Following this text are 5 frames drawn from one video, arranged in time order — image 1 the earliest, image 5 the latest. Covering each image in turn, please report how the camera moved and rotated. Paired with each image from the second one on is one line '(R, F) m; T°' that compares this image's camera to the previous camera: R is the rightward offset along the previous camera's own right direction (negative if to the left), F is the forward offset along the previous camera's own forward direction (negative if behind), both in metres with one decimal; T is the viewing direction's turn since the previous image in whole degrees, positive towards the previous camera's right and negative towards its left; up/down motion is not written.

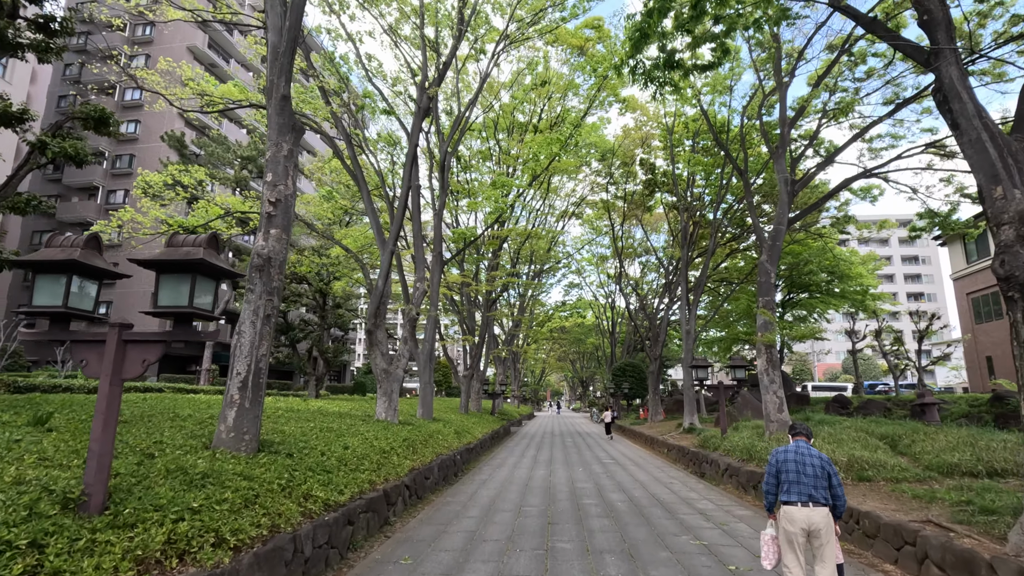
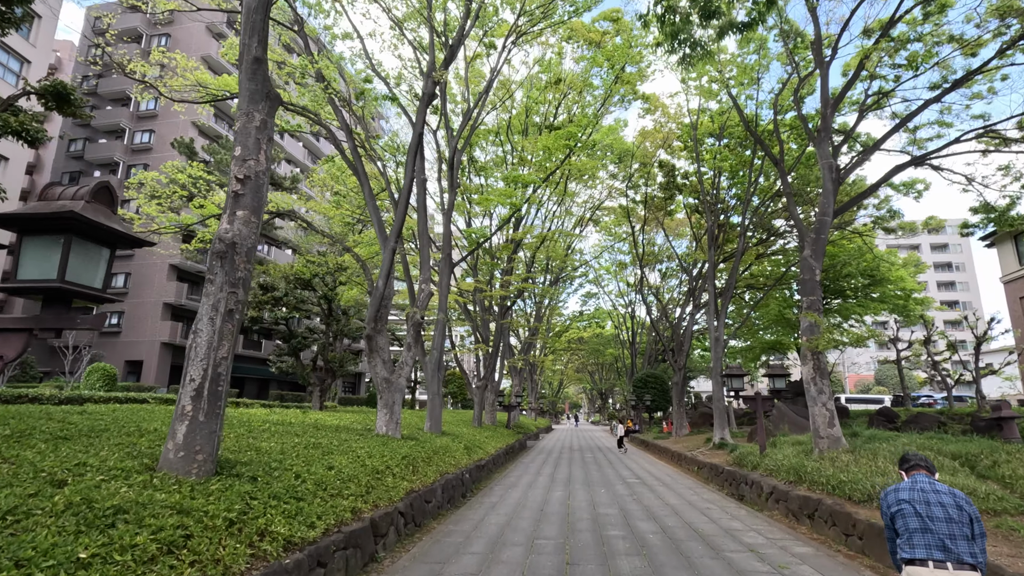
(+0.1, +0.7) m; -2°
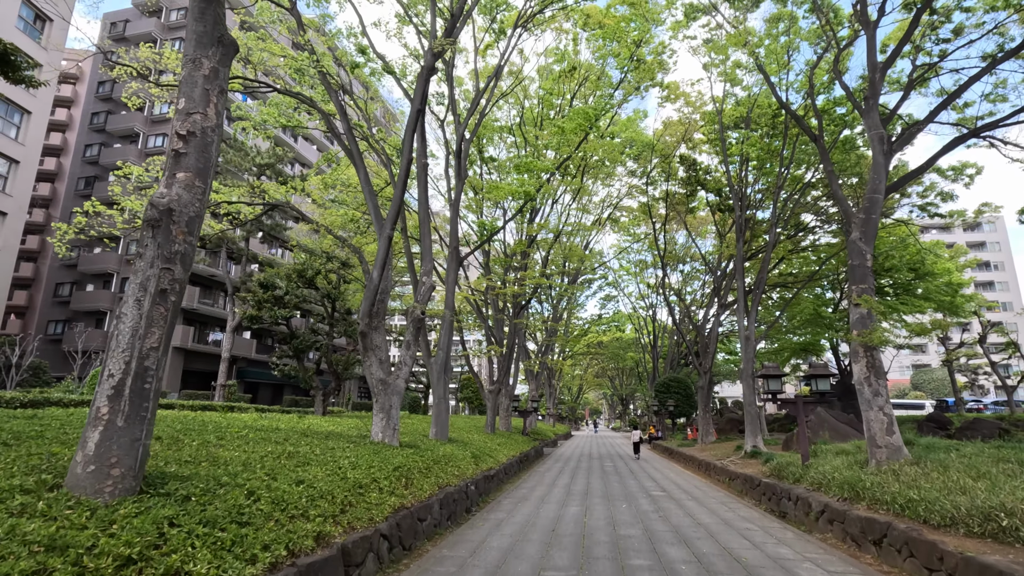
(+0.1, +0.6) m; -2°
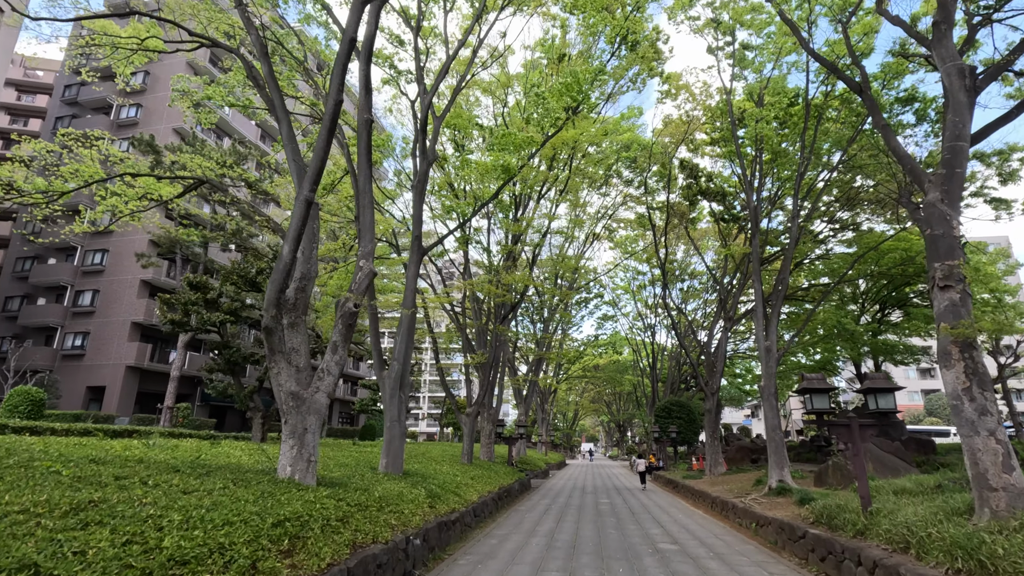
(+0.3, +1.5) m; 0°
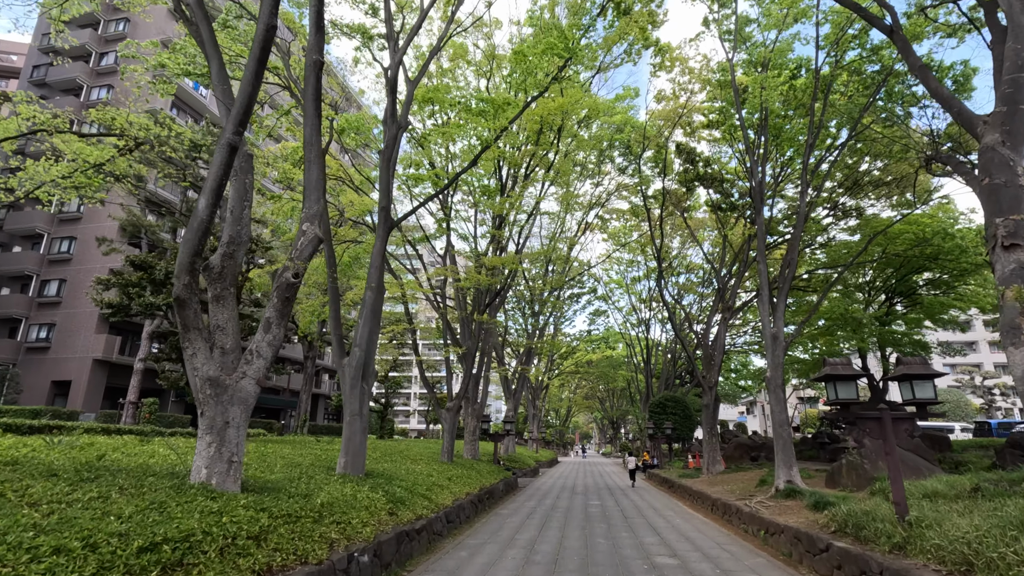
(+0.2, +0.8) m; +1°
